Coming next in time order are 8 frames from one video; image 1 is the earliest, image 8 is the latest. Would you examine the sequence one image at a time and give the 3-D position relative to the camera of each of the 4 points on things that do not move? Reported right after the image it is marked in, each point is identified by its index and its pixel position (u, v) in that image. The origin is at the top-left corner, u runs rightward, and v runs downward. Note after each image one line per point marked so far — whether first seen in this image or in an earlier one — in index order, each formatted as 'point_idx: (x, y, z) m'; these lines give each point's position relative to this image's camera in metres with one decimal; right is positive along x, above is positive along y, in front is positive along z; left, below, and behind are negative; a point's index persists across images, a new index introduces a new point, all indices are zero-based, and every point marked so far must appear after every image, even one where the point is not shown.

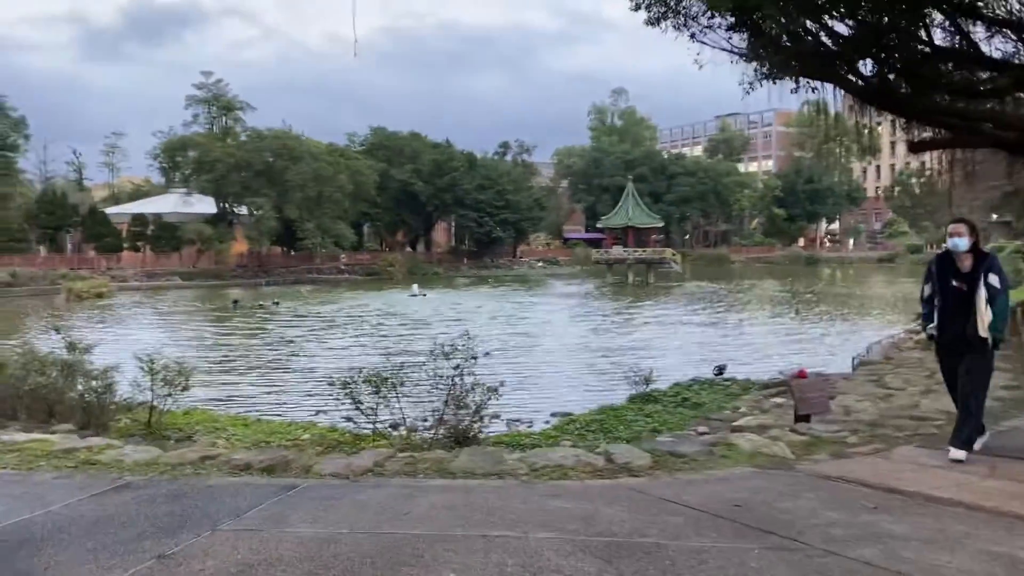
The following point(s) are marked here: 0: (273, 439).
0: (-2.7, -1.7, +9.6) m
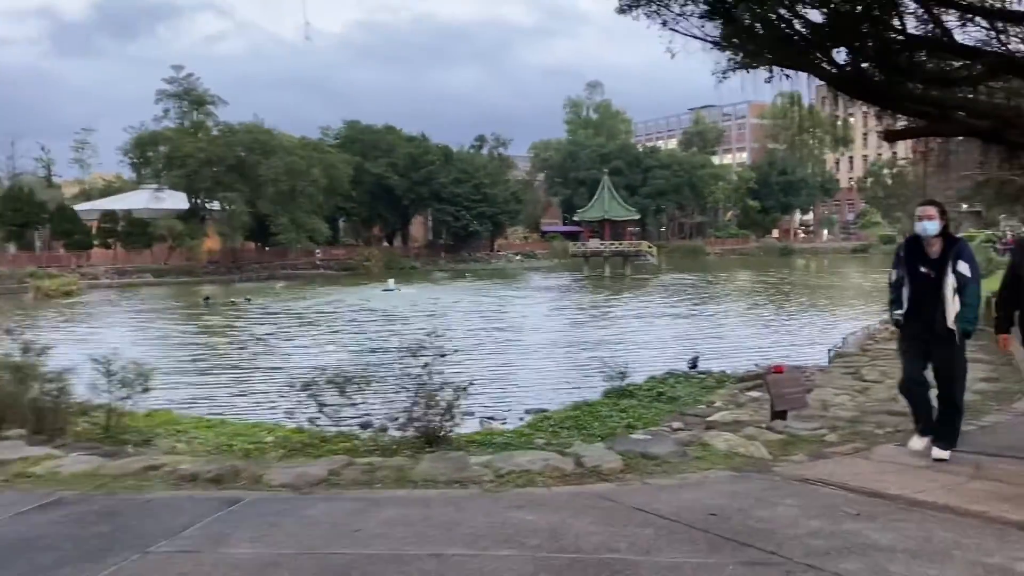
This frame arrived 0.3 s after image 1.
0: (-3.0, -1.7, +9.3) m
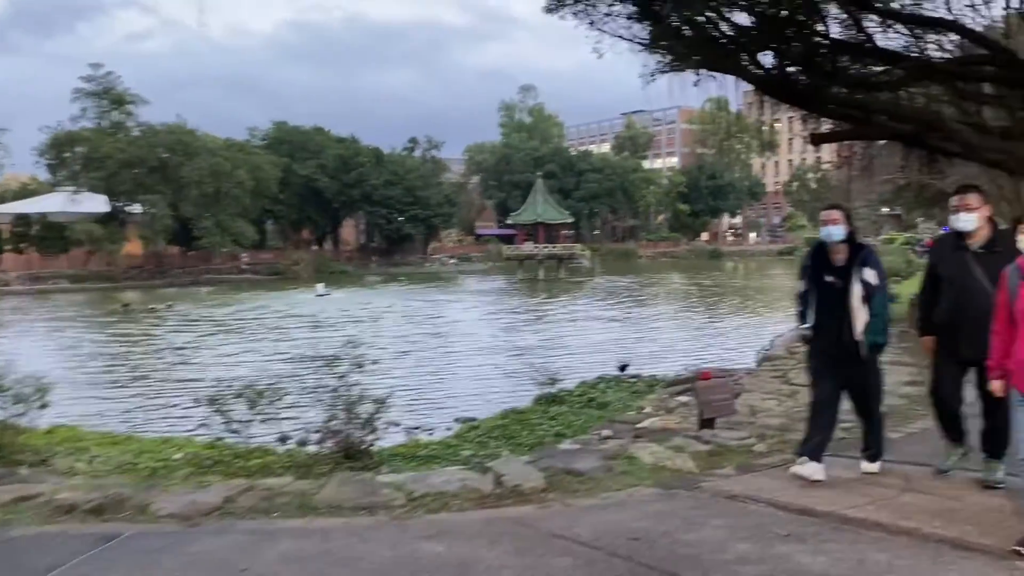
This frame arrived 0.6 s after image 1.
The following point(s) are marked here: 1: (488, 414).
0: (-3.8, -1.7, +8.7) m
1: (-0.3, -1.7, +11.9) m
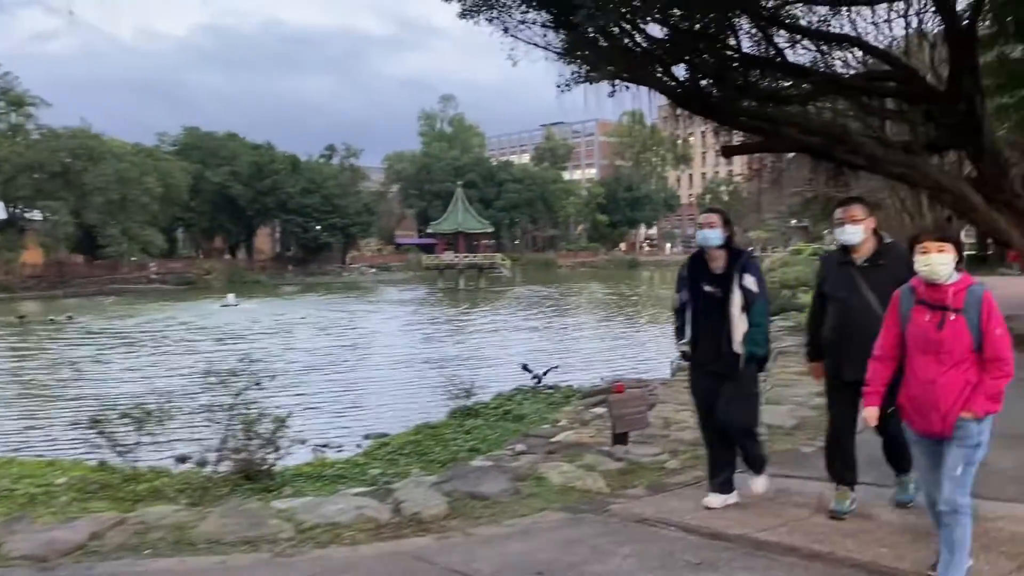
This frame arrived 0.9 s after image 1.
0: (-4.6, -1.9, +8.1) m
1: (-1.5, -1.9, +11.5) m
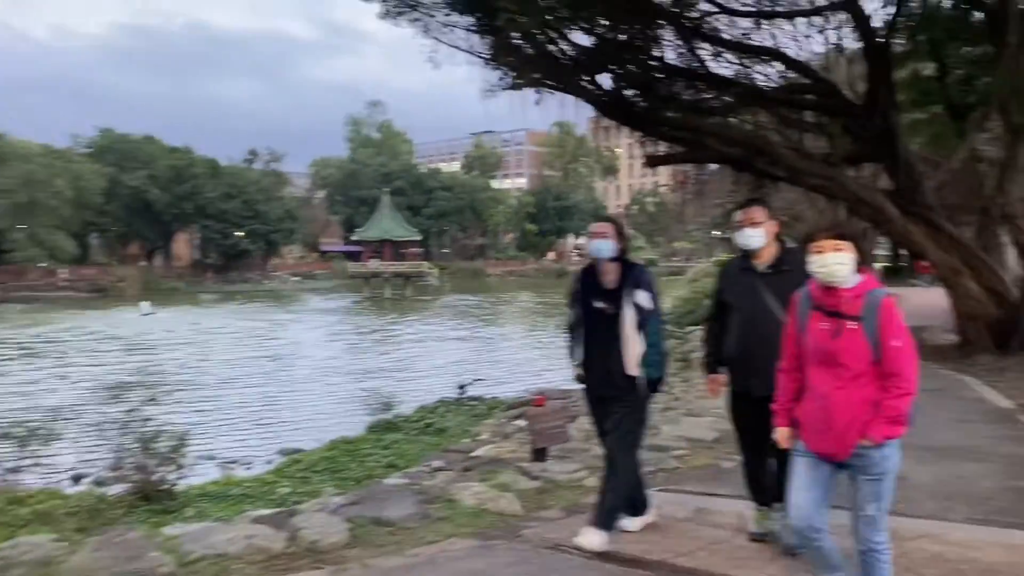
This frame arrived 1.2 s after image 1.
0: (-5.3, -1.9, +7.4) m
1: (-2.5, -2.0, +11.1) m
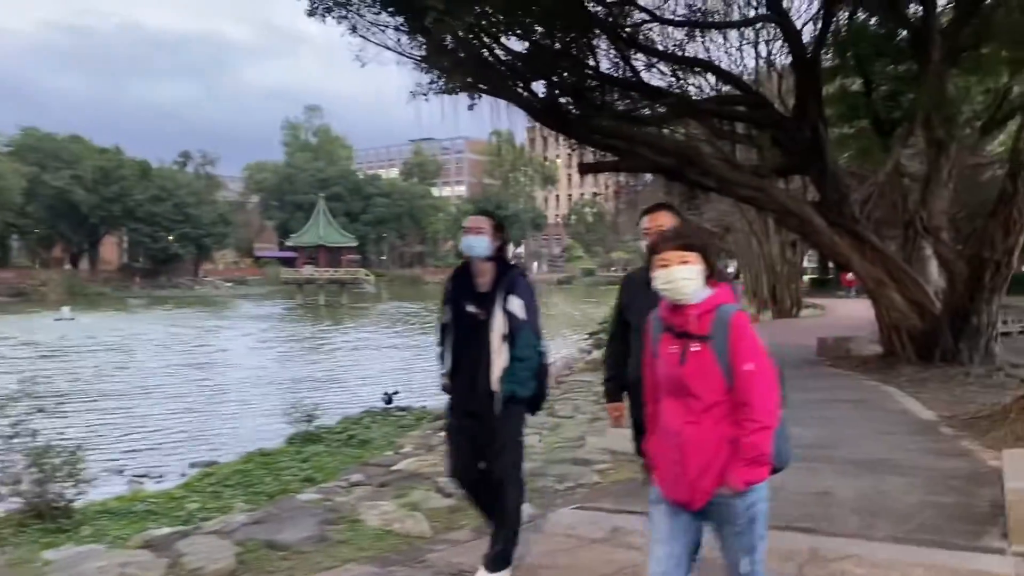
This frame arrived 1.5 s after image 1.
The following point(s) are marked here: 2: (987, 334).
0: (-6.0, -1.9, +6.7) m
1: (-3.4, -2.1, +10.6) m
2: (+6.2, -0.6, +11.2) m
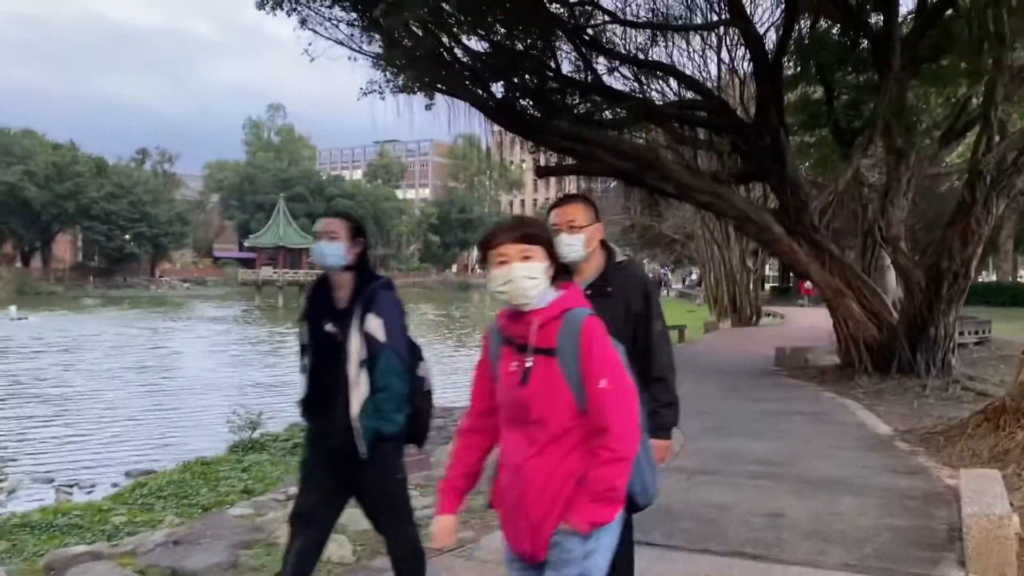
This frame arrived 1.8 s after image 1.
0: (-6.4, -1.9, +6.1) m
1: (-4.0, -2.1, +10.1) m
2: (+5.6, -0.7, +11.2) m
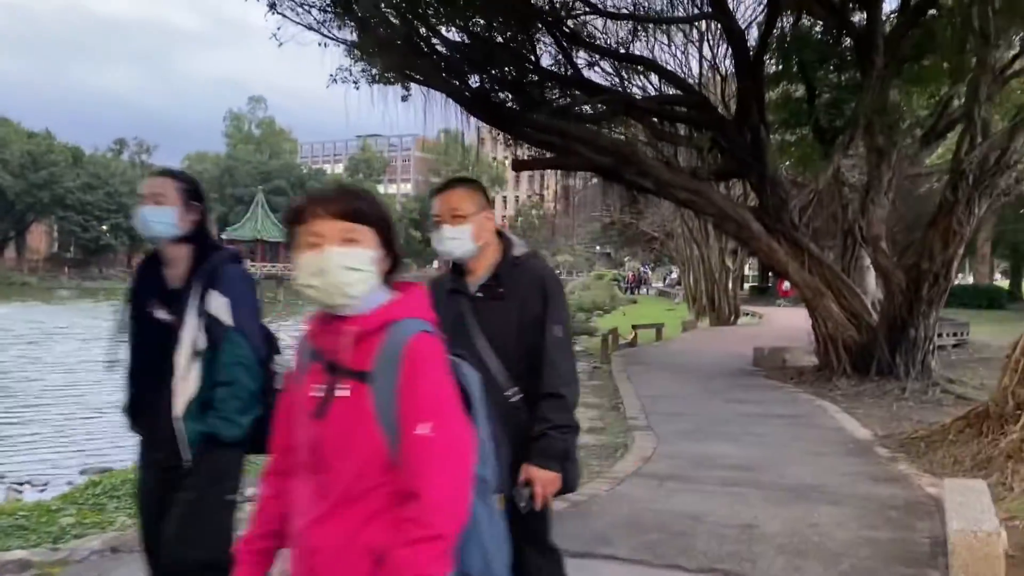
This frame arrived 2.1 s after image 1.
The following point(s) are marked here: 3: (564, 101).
0: (-6.7, -1.8, +5.7) m
1: (-4.4, -2.0, +9.7) m
2: (+5.3, -0.8, +11.0) m
3: (+0.7, +2.6, +11.7) m
